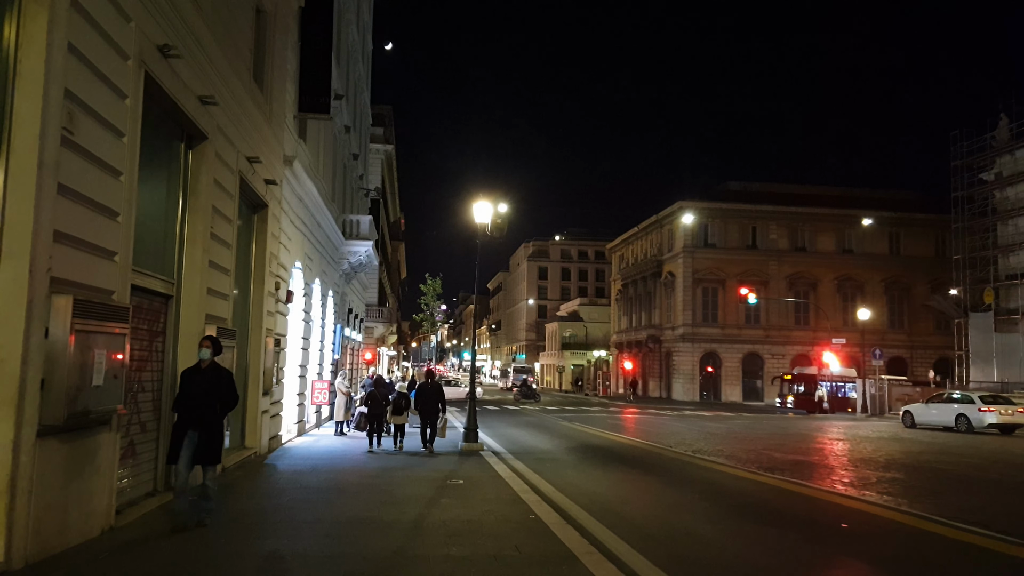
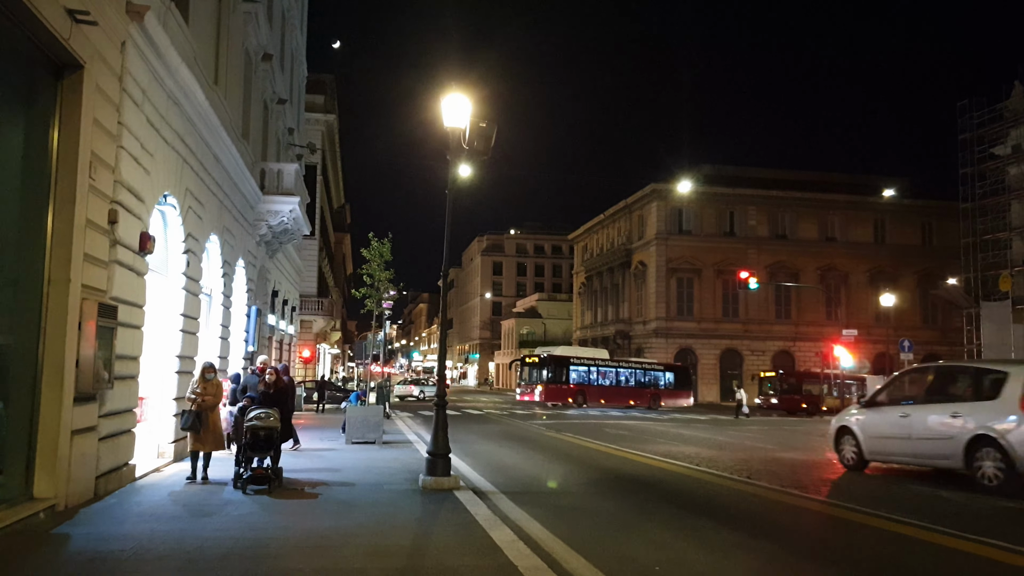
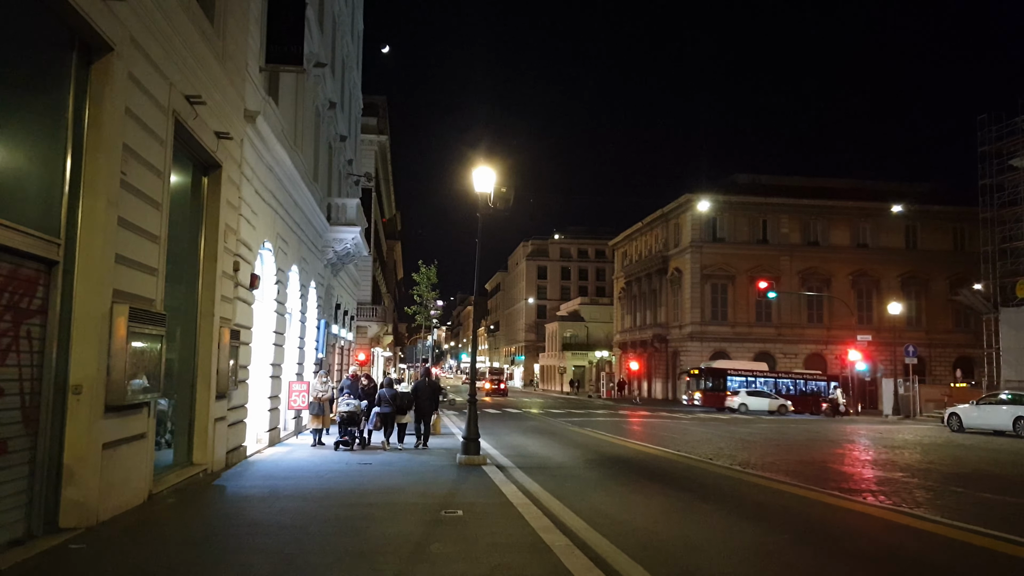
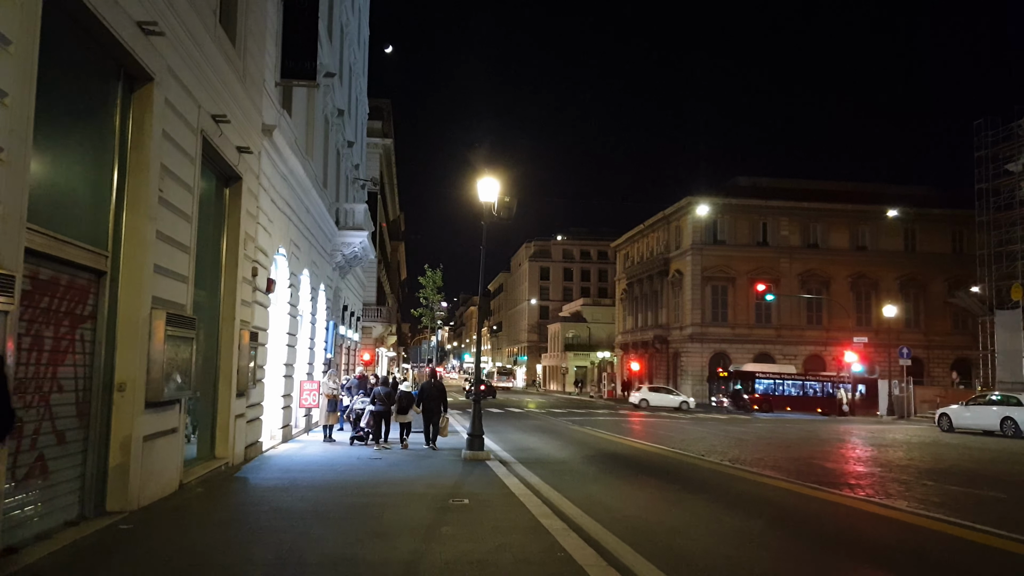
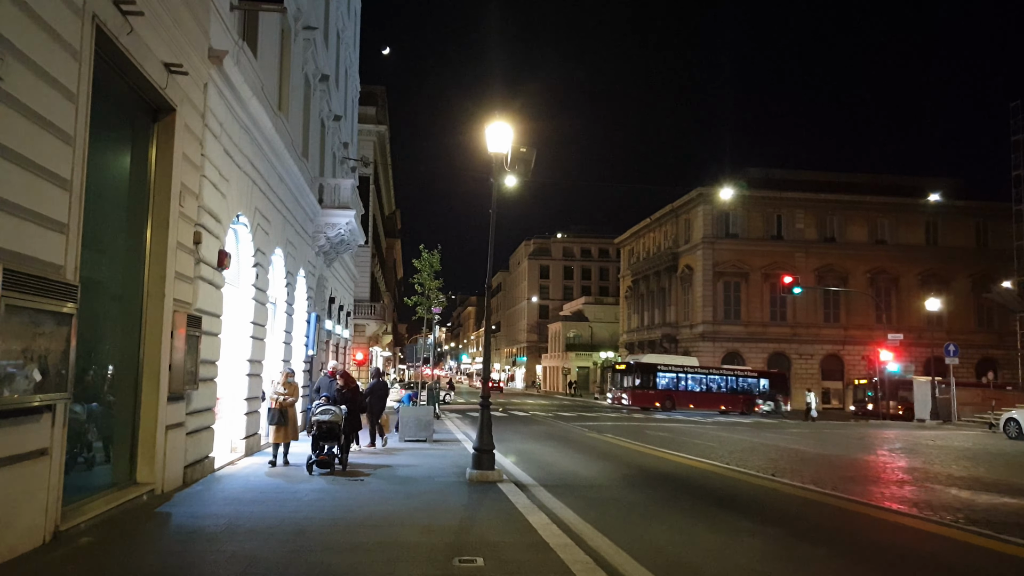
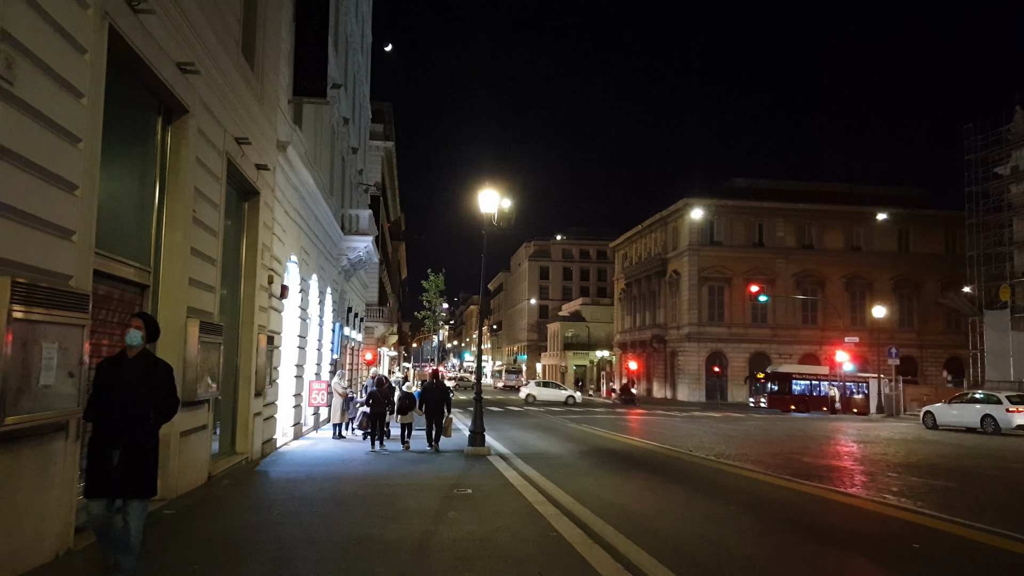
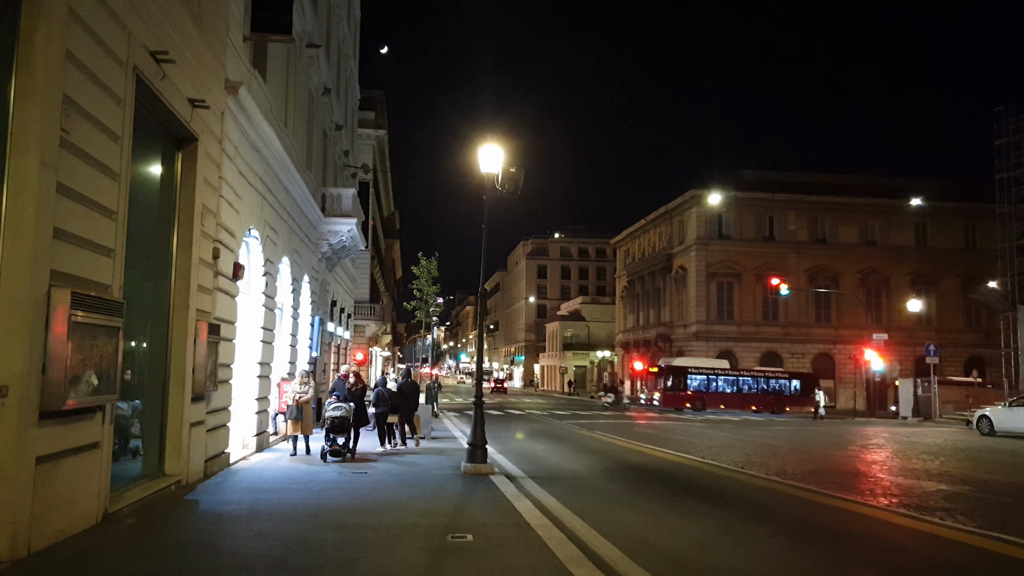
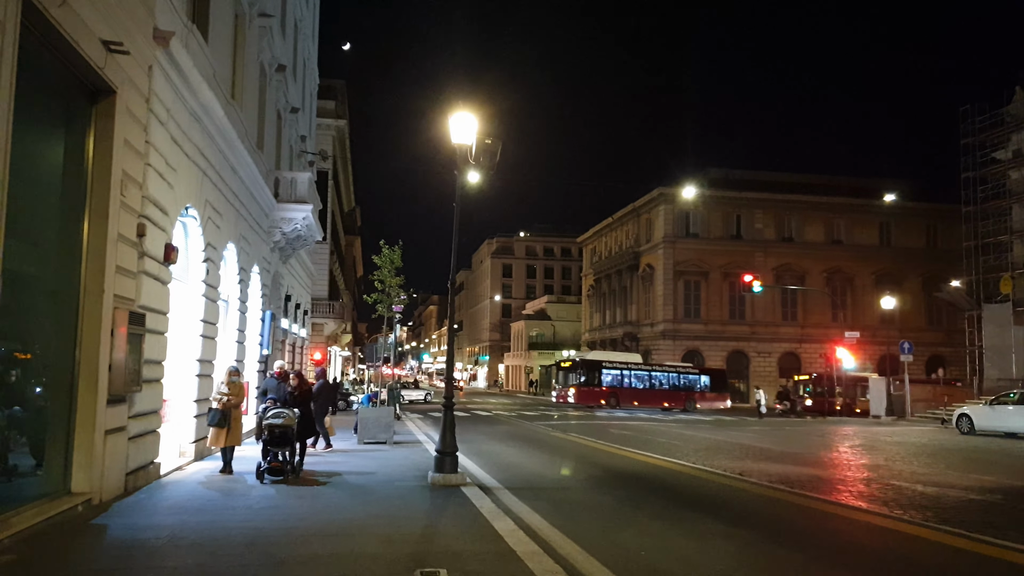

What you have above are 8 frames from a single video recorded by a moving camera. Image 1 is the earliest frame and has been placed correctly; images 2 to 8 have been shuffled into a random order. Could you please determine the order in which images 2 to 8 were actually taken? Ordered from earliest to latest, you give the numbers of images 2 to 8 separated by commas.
6, 4, 3, 7, 5, 8, 2
